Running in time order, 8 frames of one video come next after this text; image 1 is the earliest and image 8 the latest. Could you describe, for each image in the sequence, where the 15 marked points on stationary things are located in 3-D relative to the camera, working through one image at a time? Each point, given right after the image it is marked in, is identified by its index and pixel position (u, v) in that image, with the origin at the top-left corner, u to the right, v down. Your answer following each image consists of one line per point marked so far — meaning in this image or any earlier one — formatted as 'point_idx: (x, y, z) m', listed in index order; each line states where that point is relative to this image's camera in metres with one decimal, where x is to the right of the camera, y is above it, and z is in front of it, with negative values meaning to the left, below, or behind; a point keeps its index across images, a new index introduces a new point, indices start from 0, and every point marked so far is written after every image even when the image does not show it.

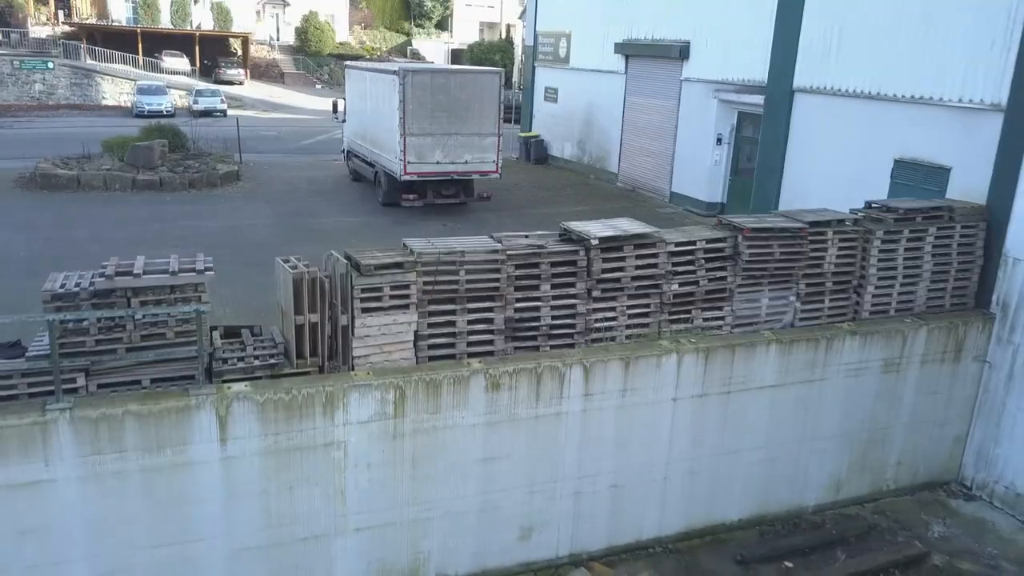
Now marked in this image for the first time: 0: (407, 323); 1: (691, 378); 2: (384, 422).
0: (-1.1, -0.4, +8.5) m
1: (+2.1, -1.1, +9.6) m
2: (-1.3, -1.4, +8.3) m
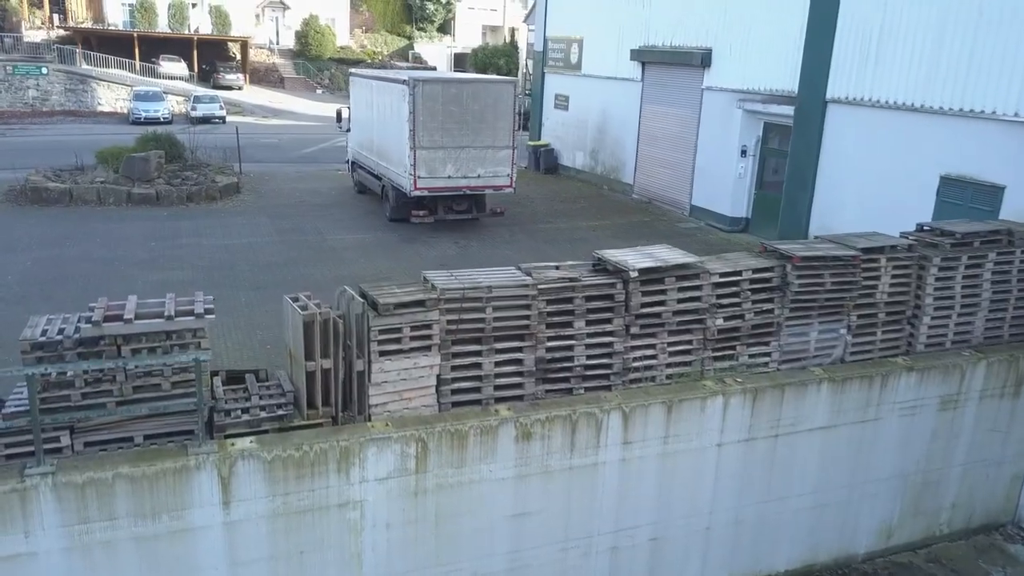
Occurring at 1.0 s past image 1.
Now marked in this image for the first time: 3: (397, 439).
0: (-0.8, -0.7, +7.7) m
1: (+2.4, -1.4, +8.8) m
2: (-1.0, -1.7, +7.5) m
3: (-1.0, -1.4, +7.4) m
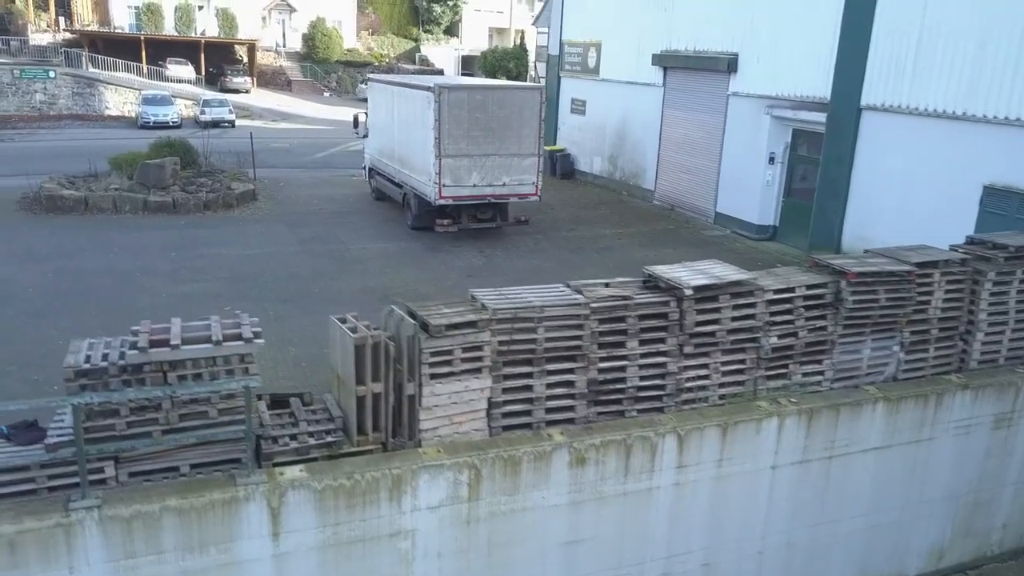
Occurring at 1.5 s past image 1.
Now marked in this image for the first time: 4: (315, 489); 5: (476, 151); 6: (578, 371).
0: (-0.3, -0.9, +7.4) m
1: (+2.9, -1.6, +8.5) m
2: (-0.5, -1.9, +7.2) m
3: (-0.5, -1.5, +7.1) m
4: (-1.6, -1.6, +6.7) m
5: (-0.7, +2.5, +14.9) m
6: (+0.6, -0.8, +7.8) m
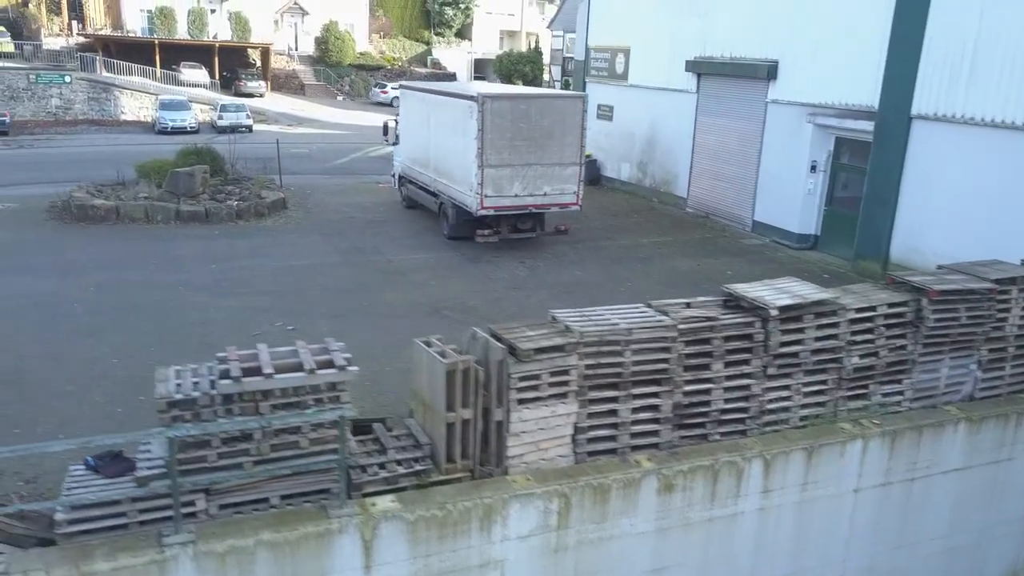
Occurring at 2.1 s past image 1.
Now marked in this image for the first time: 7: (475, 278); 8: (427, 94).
0: (+0.5, -1.1, +7.2) m
1: (+3.7, -1.8, +8.3) m
2: (+0.3, -2.1, +7.0) m
3: (+0.2, -1.7, +6.9) m
4: (-0.8, -1.8, +6.5) m
5: (+0.1, +2.3, +14.7) m
6: (+1.4, -1.0, +7.6) m
7: (-0.6, +0.2, +14.0) m
8: (-1.7, +4.0, +16.8) m
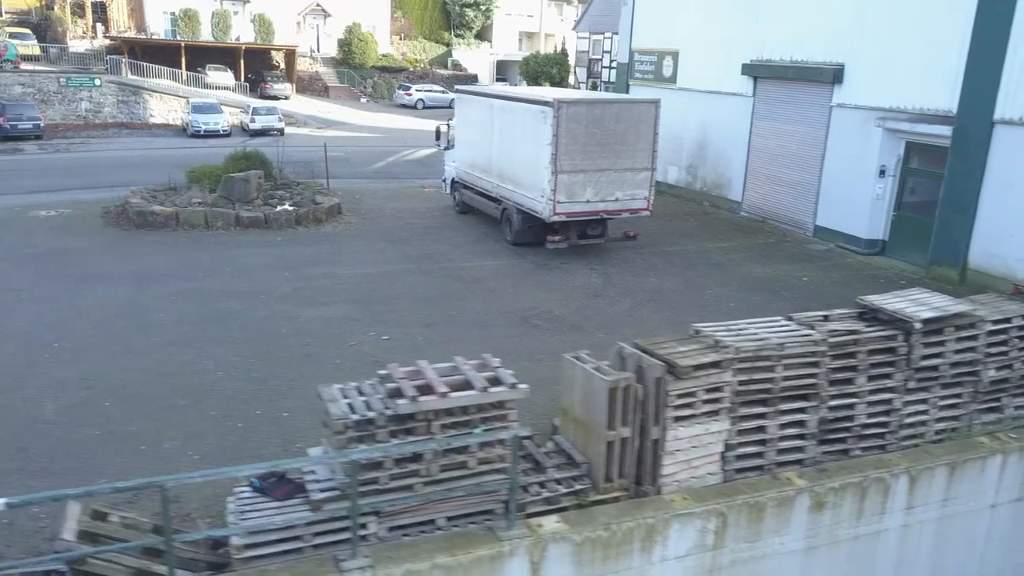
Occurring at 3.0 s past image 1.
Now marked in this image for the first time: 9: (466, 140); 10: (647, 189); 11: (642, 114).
0: (+1.8, -1.2, +7.1) m
1: (+5.0, -1.9, +8.2) m
2: (+1.6, -2.2, +6.9) m
3: (+1.5, -1.9, +6.8) m
4: (+0.5, -2.0, +6.3) m
5: (+1.4, +2.2, +14.6) m
6: (+2.7, -1.1, +7.4) m
7: (+0.7, 0.0, +13.8) m
8: (-0.4, +3.8, +16.6) m
9: (-1.0, +3.3, +18.4) m
10: (+2.5, +1.8, +15.1) m
11: (+2.3, +3.1, +14.7) m
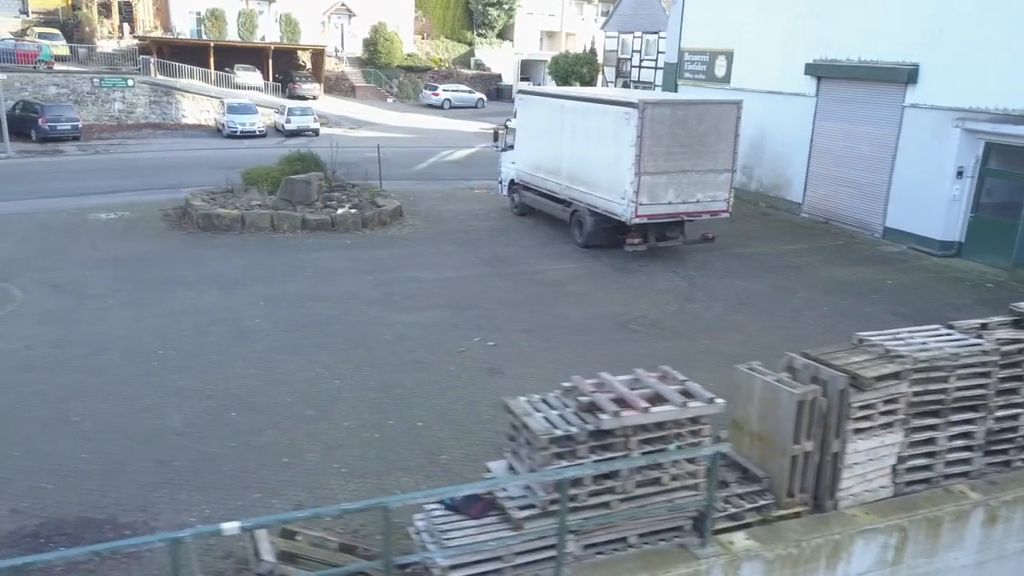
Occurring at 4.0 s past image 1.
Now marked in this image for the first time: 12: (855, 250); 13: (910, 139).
0: (+3.2, -1.3, +6.9) m
1: (+6.4, -2.0, +8.0) m
2: (+3.0, -2.3, +6.7) m
3: (+3.0, -1.9, +6.6) m
4: (+1.9, -2.0, +6.1) m
5: (+2.8, +2.1, +14.4) m
6: (+4.1, -1.2, +7.3) m
7: (+2.1, 0.0, +13.6) m
8: (+1.0, +3.8, +16.5) m
9: (+0.4, +3.3, +18.2) m
10: (+3.9, +1.8, +14.9) m
11: (+3.7, +3.1, +14.5) m
12: (+7.0, +0.8, +16.8) m
13: (+8.1, +3.0, +16.7) m
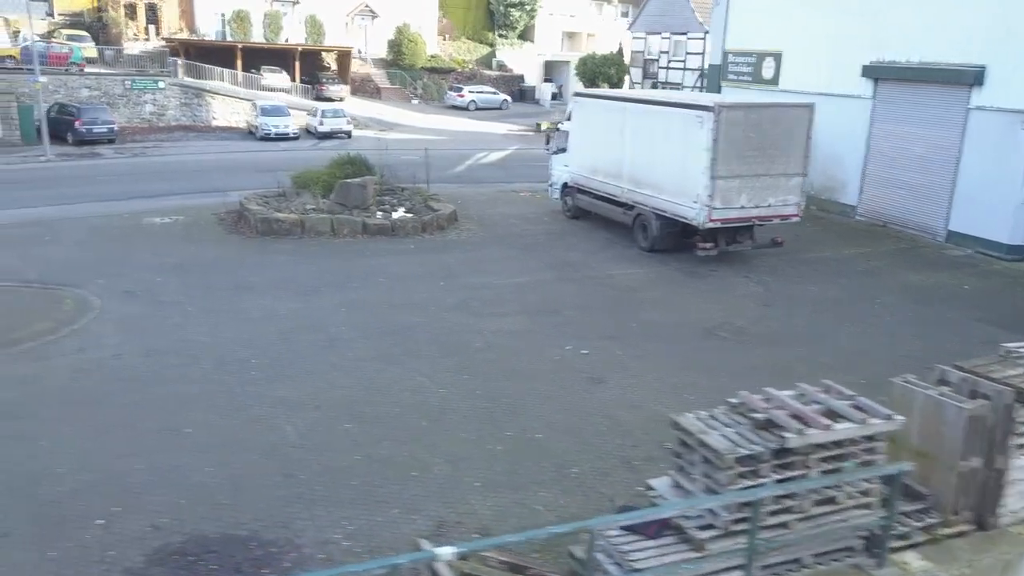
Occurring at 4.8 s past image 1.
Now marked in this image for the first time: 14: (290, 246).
0: (+4.4, -1.4, +6.8) m
1: (+7.6, -2.1, +7.8) m
2: (+4.3, -2.4, +6.5) m
3: (+4.2, -2.0, +6.4) m
4: (+3.1, -2.1, +6.0) m
5: (+4.1, +2.0, +14.2) m
6: (+5.4, -1.3, +7.1) m
7: (+3.3, -0.1, +13.5) m
8: (+2.2, +3.7, +16.3) m
9: (+1.6, +3.2, +18.0) m
10: (+5.1, +1.7, +14.7) m
11: (+5.0, +3.0, +14.3) m
12: (+8.3, +0.7, +16.6) m
13: (+9.4, +2.9, +16.6) m
14: (-4.3, +0.8, +15.8) m
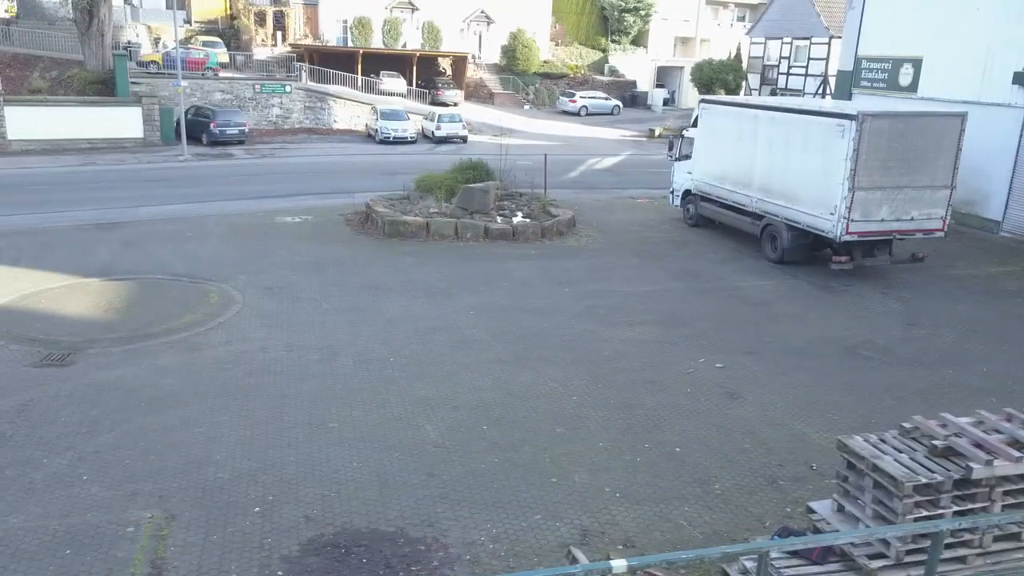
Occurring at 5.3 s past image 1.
0: (+5.6, -1.6, +6.1) m
1: (+8.9, -2.4, +6.8) m
2: (+5.4, -2.6, +5.9) m
3: (+5.3, -2.2, +5.8) m
4: (+4.2, -2.3, +5.5) m
5: (+6.2, +1.7, +13.6) m
6: (+6.6, -1.5, +6.4) m
7: (+5.3, -0.4, +12.9) m
8: (+4.7, +3.4, +15.9) m
9: (+4.3, +2.9, +17.6) m
10: (+7.4, +1.4, +14.0) m
11: (+7.2, +2.7, +13.6) m
12: (+10.6, +0.3, +15.5) m
13: (+11.8, +2.5, +15.3) m
14: (-1.9, +0.8, +16.2) m
